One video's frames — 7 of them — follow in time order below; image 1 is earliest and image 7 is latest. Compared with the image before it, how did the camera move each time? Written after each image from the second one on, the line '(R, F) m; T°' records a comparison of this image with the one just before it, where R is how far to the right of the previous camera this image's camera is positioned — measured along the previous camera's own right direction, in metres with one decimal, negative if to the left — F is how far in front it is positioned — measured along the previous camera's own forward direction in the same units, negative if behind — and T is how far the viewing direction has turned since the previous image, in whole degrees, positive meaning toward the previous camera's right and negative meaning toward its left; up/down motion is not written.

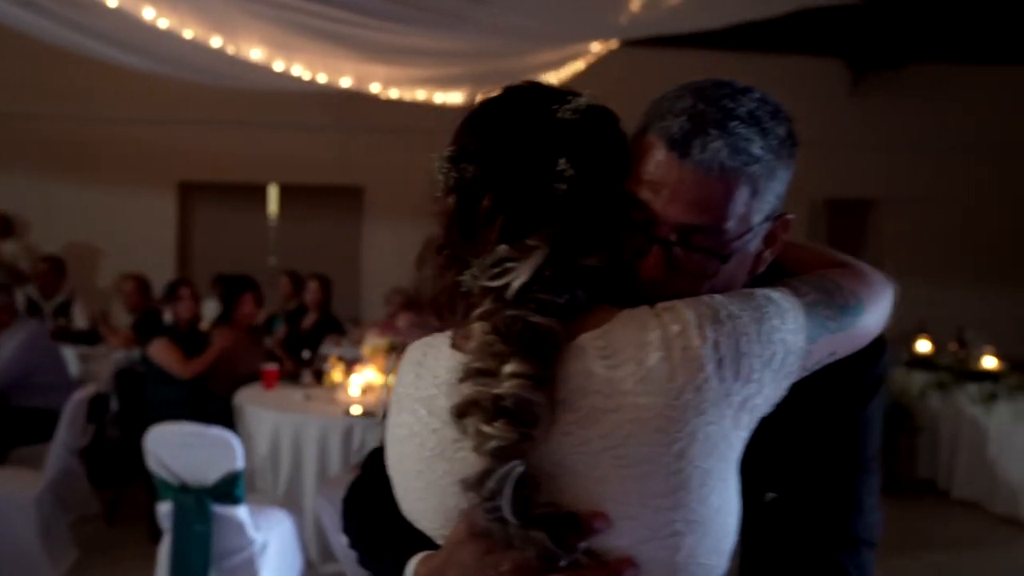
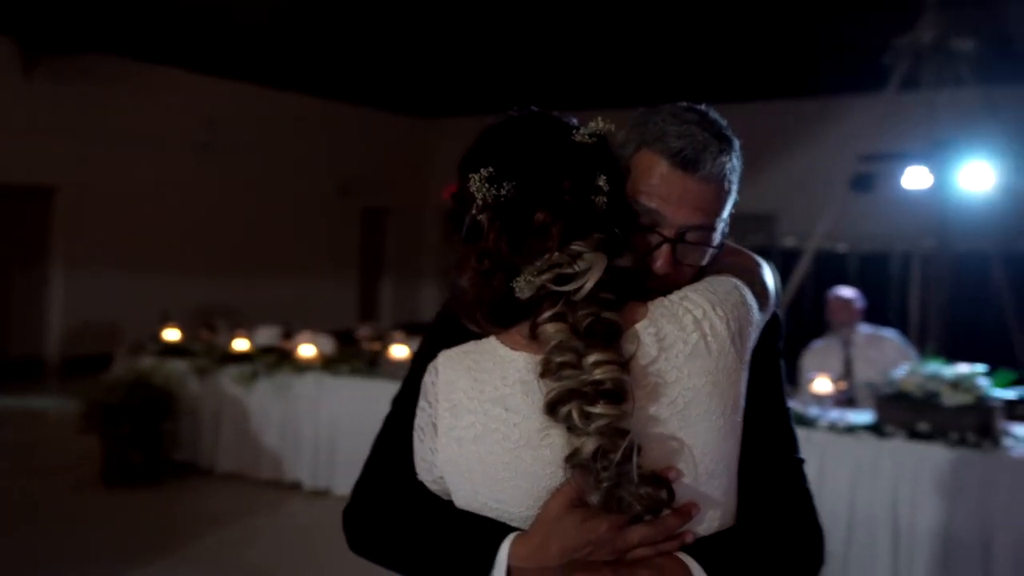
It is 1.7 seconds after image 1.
(-0.8, +0.2) m; +49°
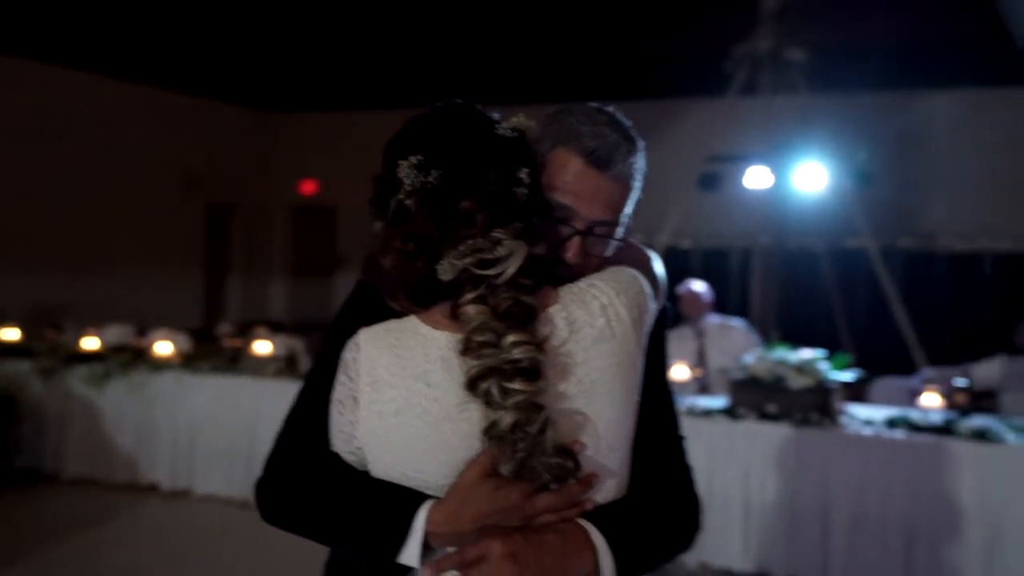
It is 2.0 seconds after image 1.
(-0.1, -0.1) m; +9°
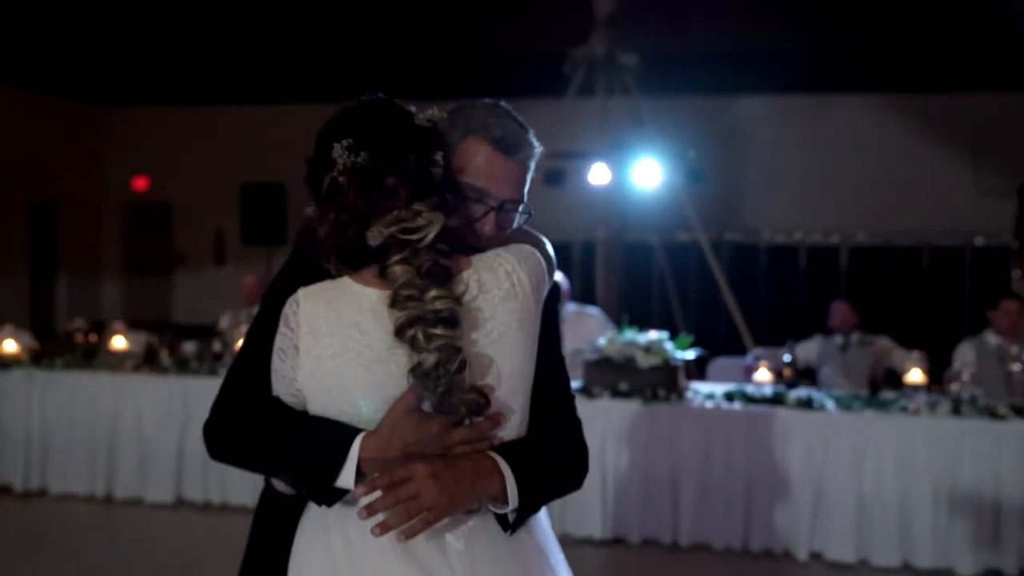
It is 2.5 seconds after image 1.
(-0.1, -0.2) m; +10°
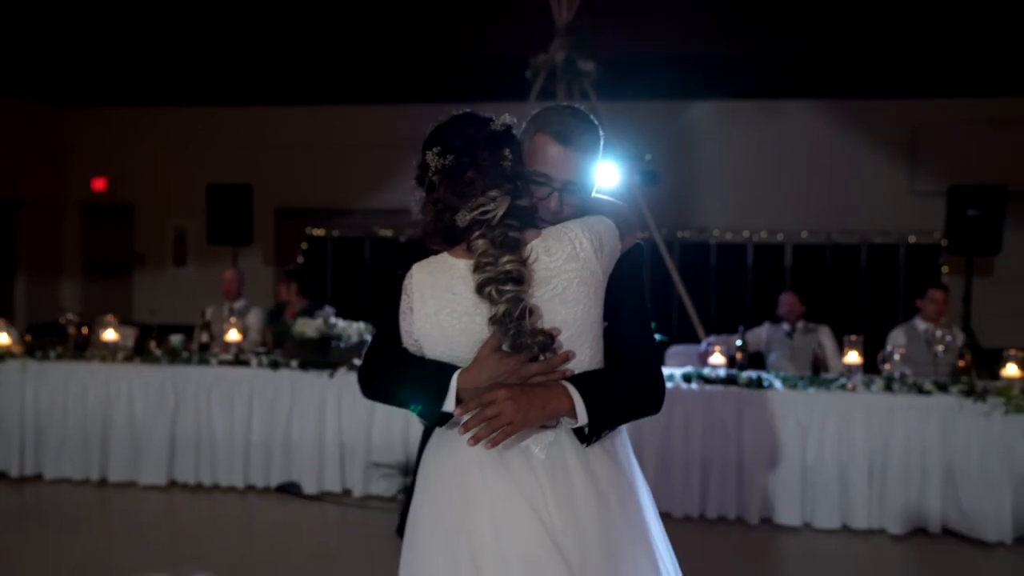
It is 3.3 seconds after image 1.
(-0.1, -0.4) m; +3°
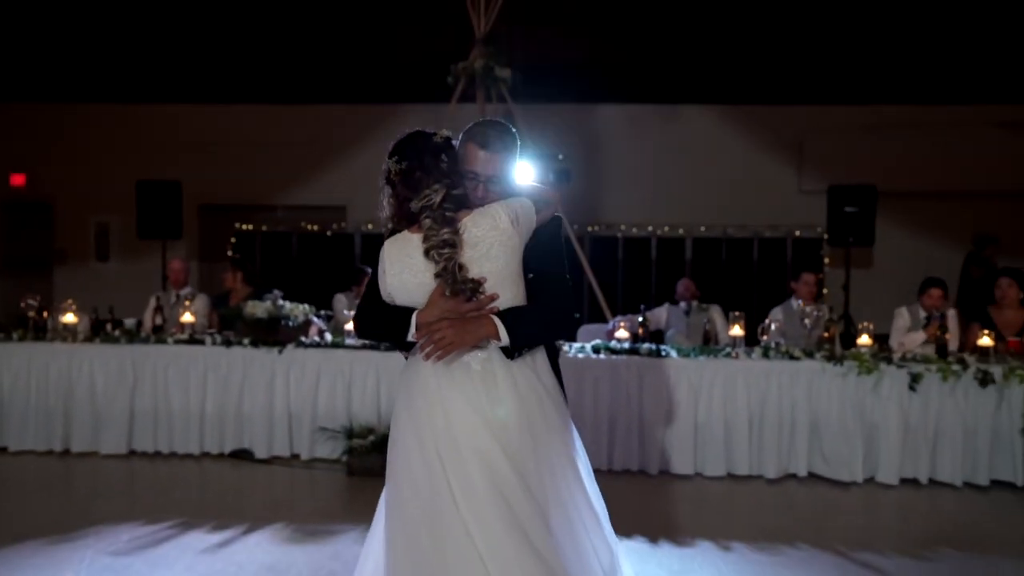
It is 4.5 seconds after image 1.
(-0.1, -0.7) m; +5°
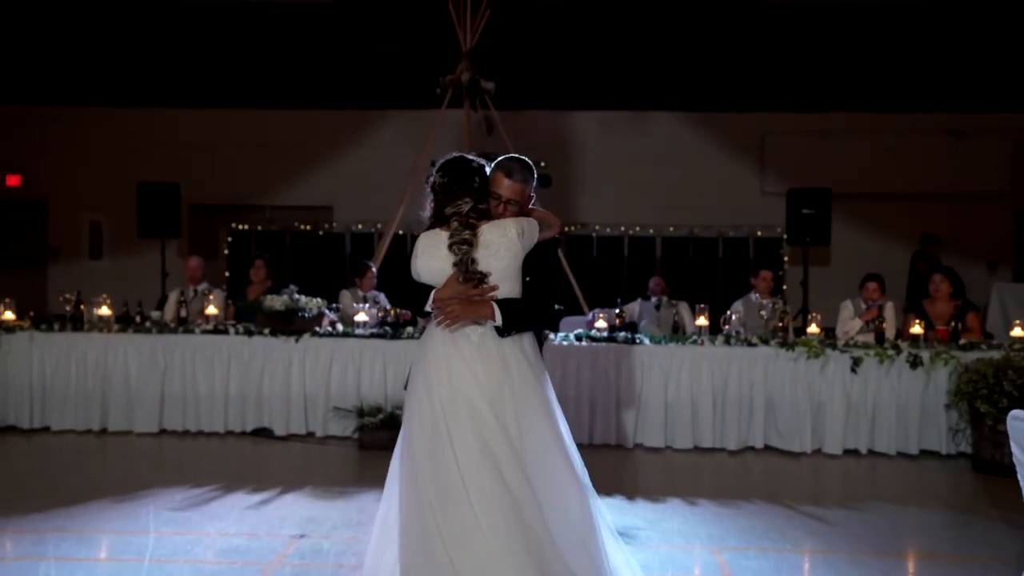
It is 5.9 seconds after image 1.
(-0.1, -0.7) m; +2°
